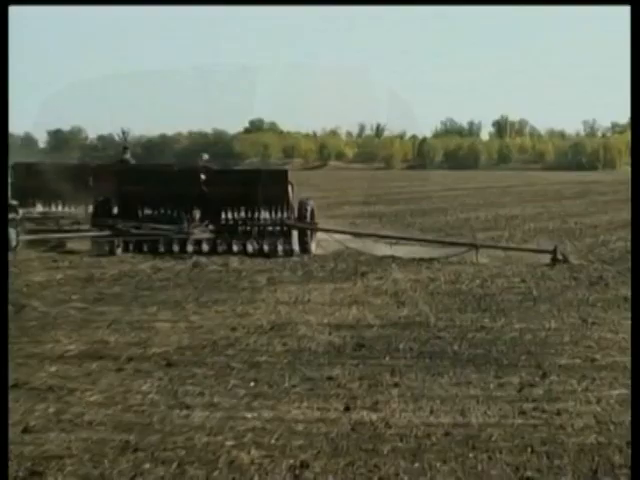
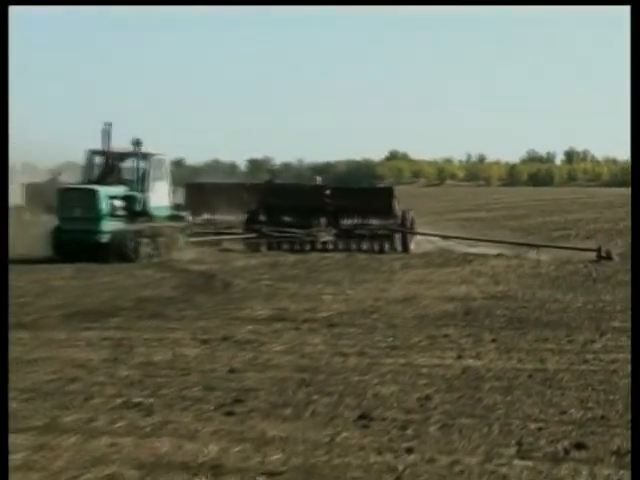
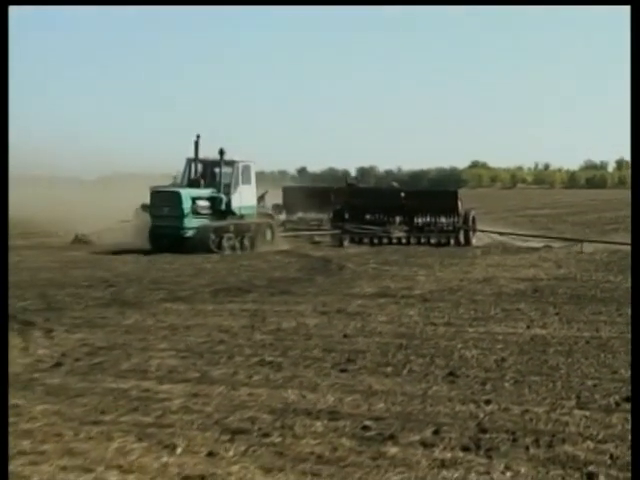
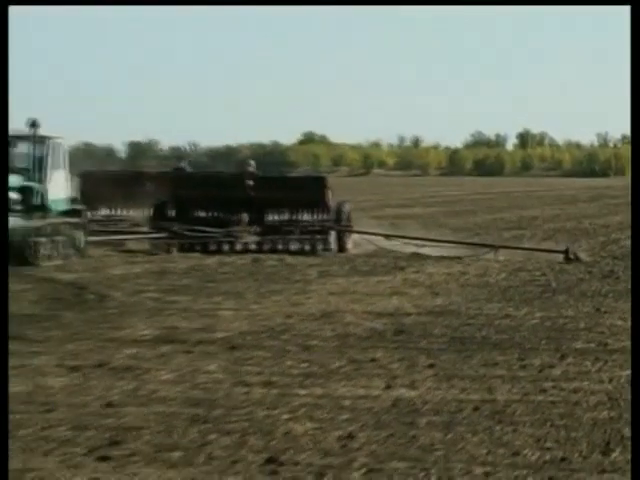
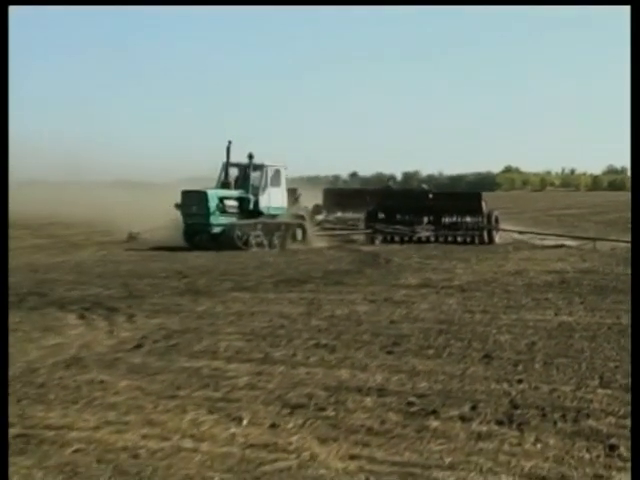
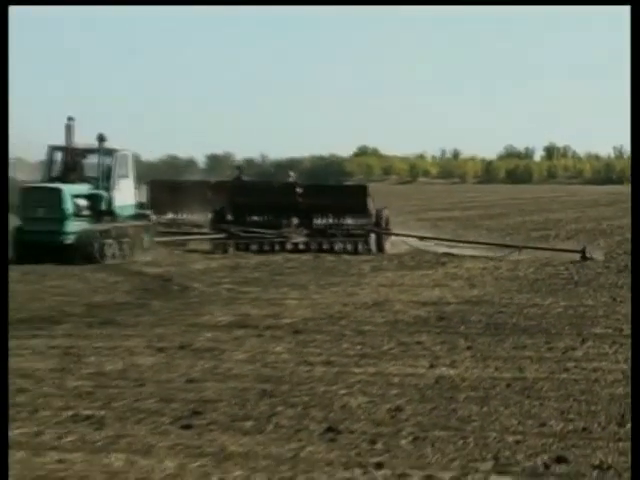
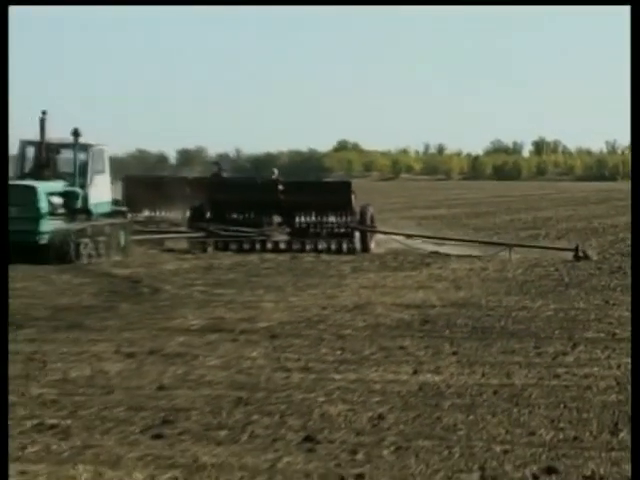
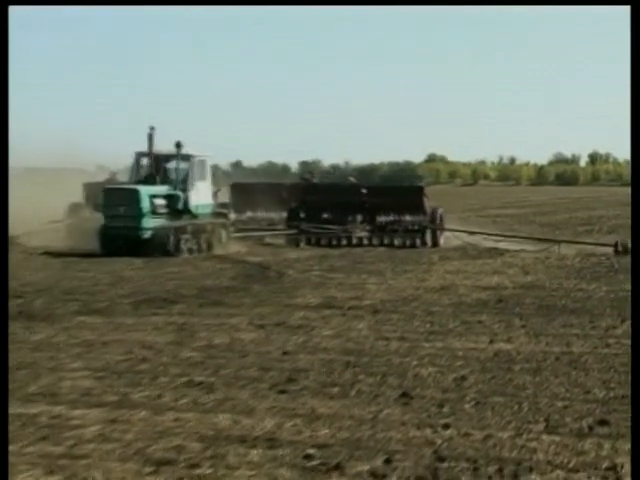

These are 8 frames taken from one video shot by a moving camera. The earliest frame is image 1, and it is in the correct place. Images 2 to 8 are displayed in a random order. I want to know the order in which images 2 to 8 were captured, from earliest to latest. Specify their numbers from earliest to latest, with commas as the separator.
4, 7, 6, 2, 8, 3, 5
